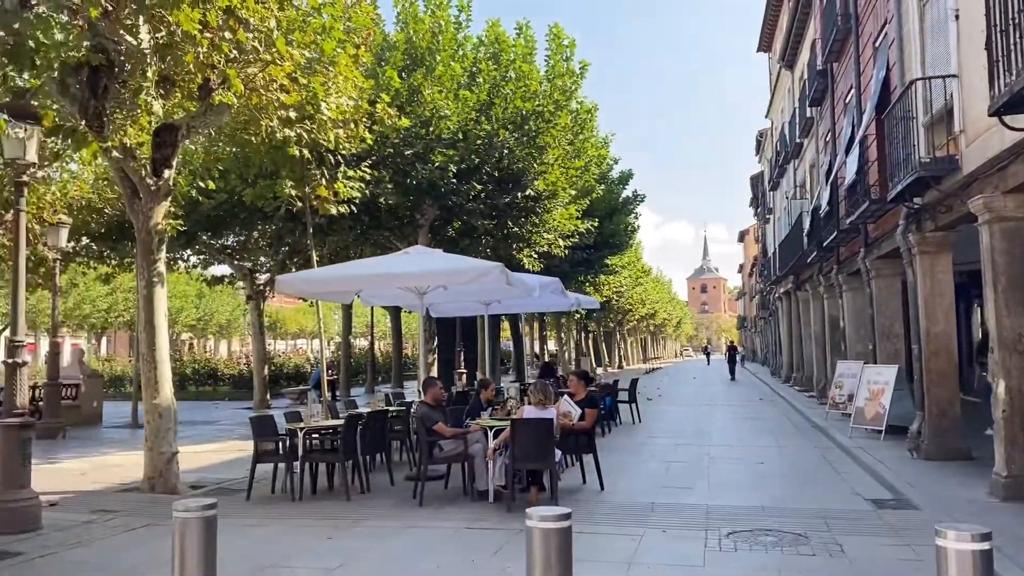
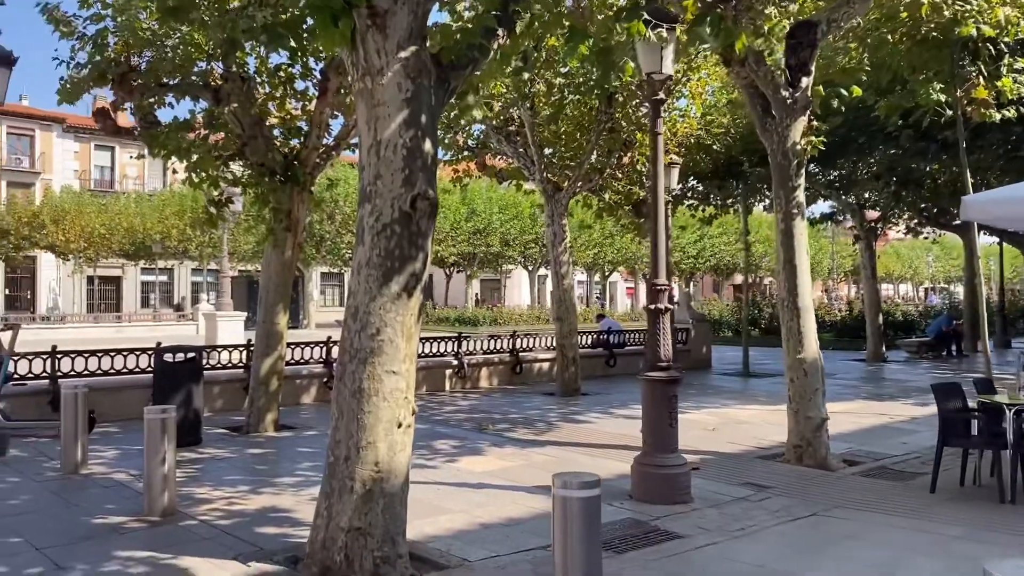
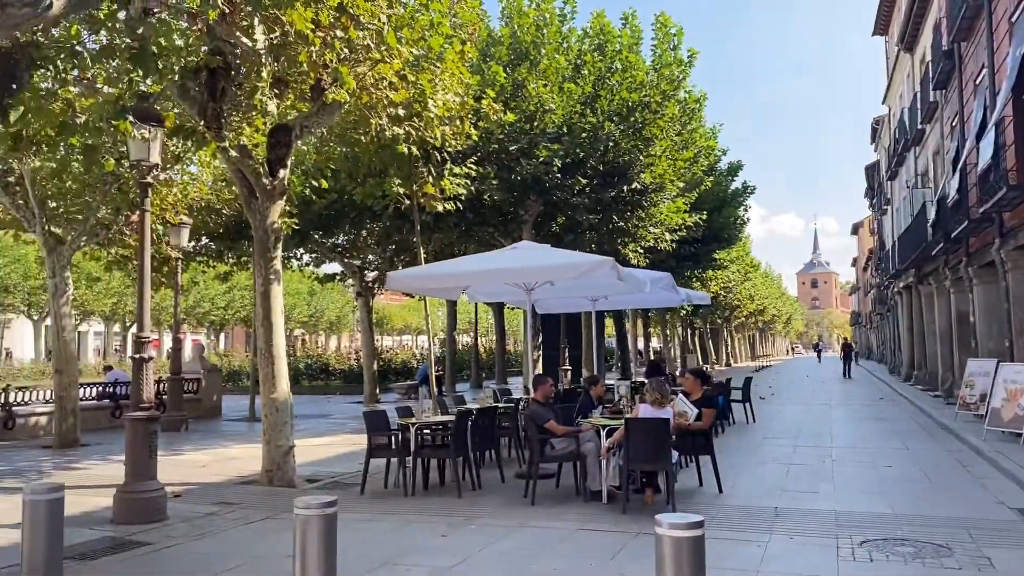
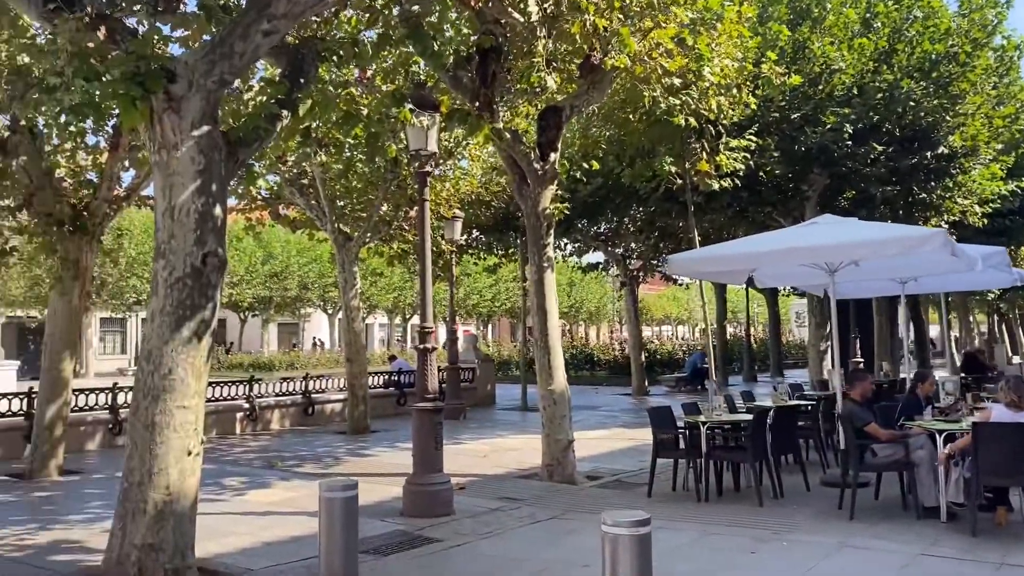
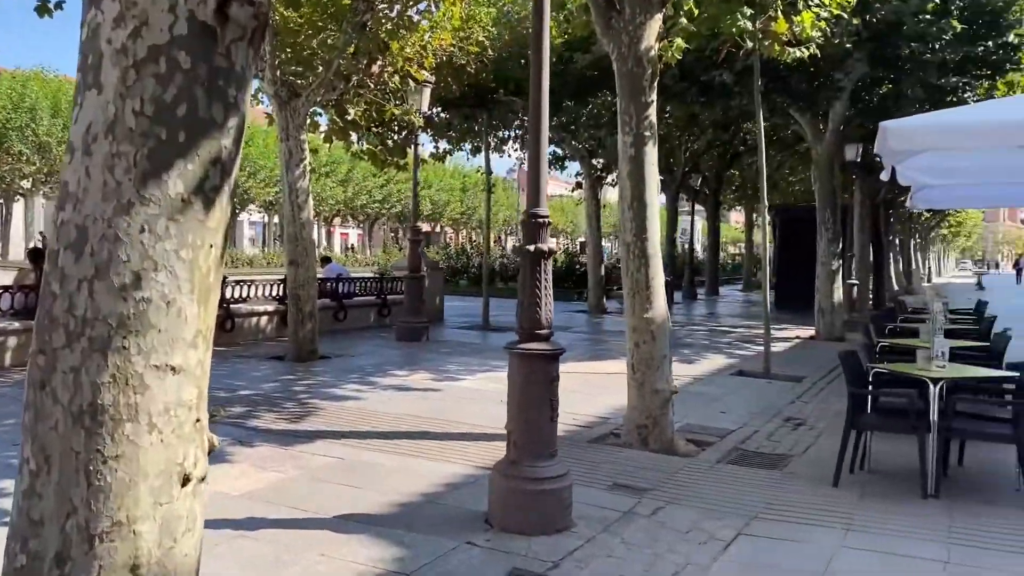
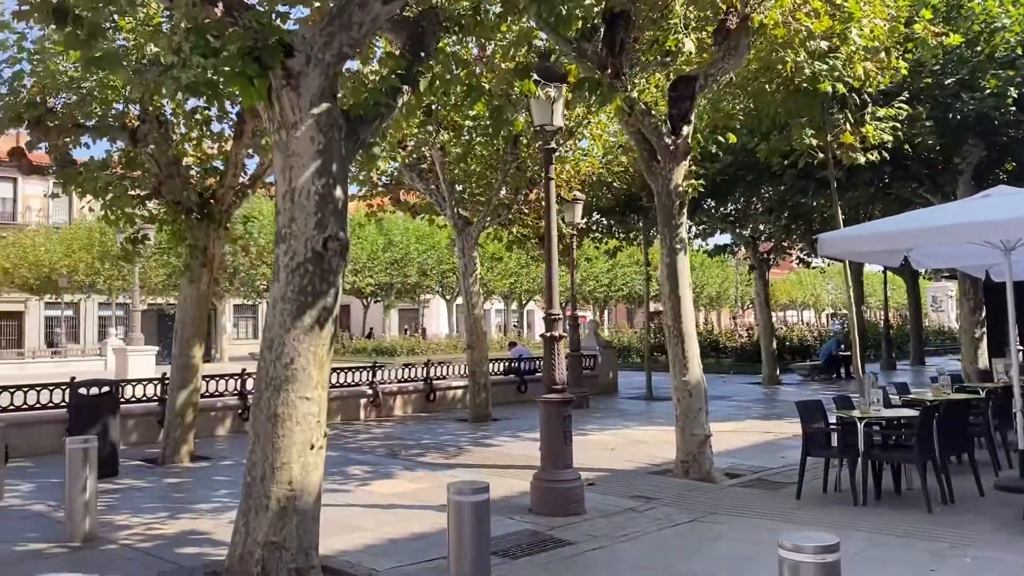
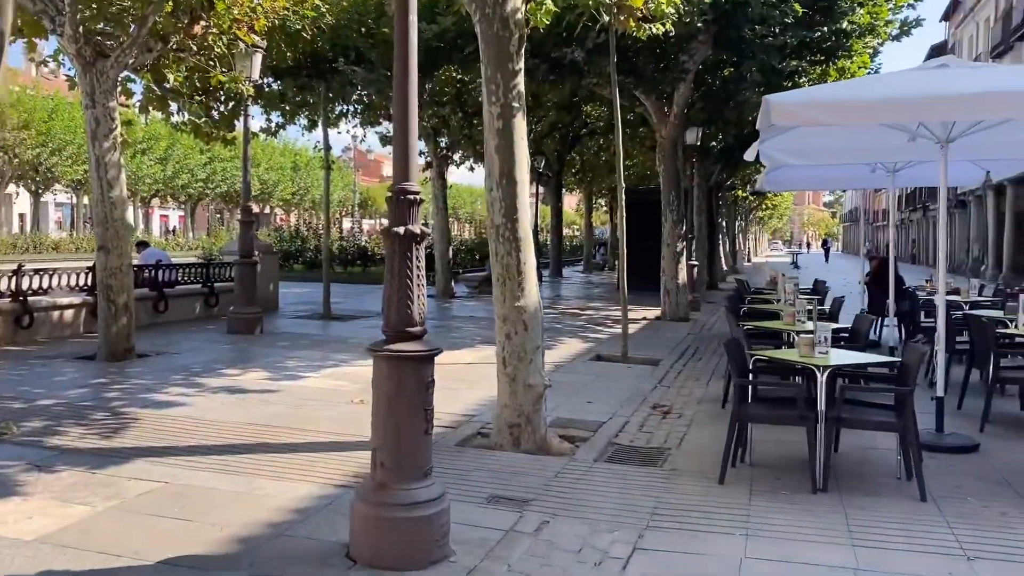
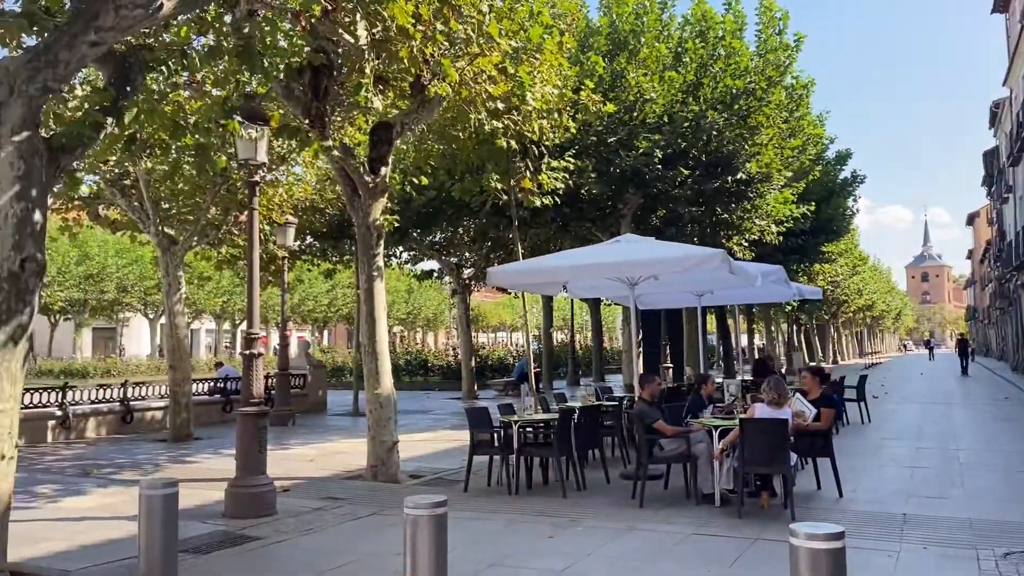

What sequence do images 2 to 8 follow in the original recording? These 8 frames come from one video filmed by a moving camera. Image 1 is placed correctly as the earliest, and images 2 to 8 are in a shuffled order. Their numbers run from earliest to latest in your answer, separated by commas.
3, 8, 4, 6, 2, 5, 7
